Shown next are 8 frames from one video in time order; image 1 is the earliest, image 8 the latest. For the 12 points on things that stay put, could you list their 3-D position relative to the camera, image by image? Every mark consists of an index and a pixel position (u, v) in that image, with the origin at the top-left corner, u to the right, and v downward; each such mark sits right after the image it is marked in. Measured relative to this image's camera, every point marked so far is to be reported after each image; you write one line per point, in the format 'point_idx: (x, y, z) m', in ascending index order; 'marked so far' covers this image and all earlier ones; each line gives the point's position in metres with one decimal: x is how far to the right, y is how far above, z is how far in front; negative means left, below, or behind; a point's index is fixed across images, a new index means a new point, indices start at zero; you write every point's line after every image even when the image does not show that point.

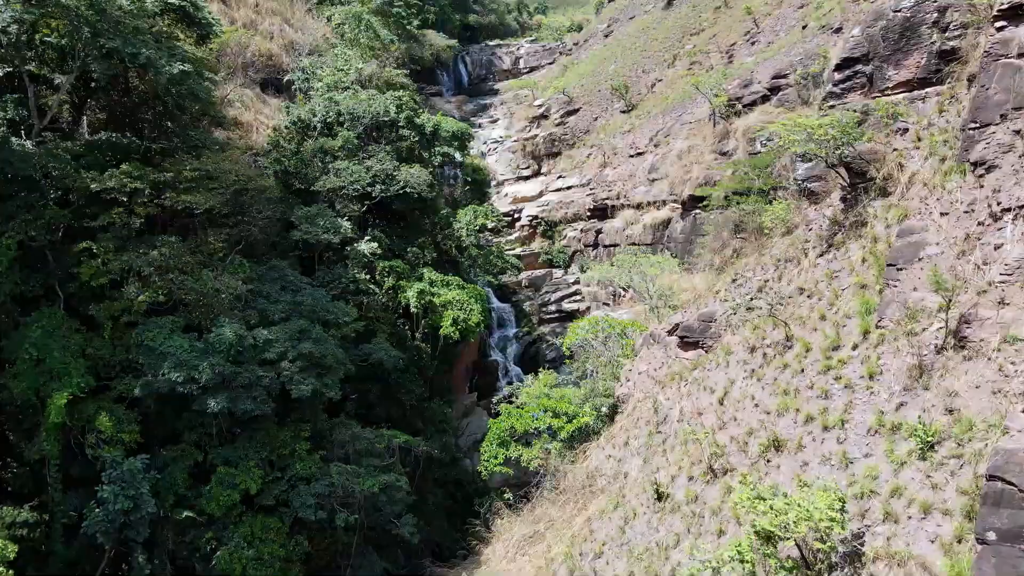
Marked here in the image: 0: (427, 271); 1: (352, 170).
0: (-1.6, +0.3, +13.7) m
1: (-2.9, +2.1, +13.0) m
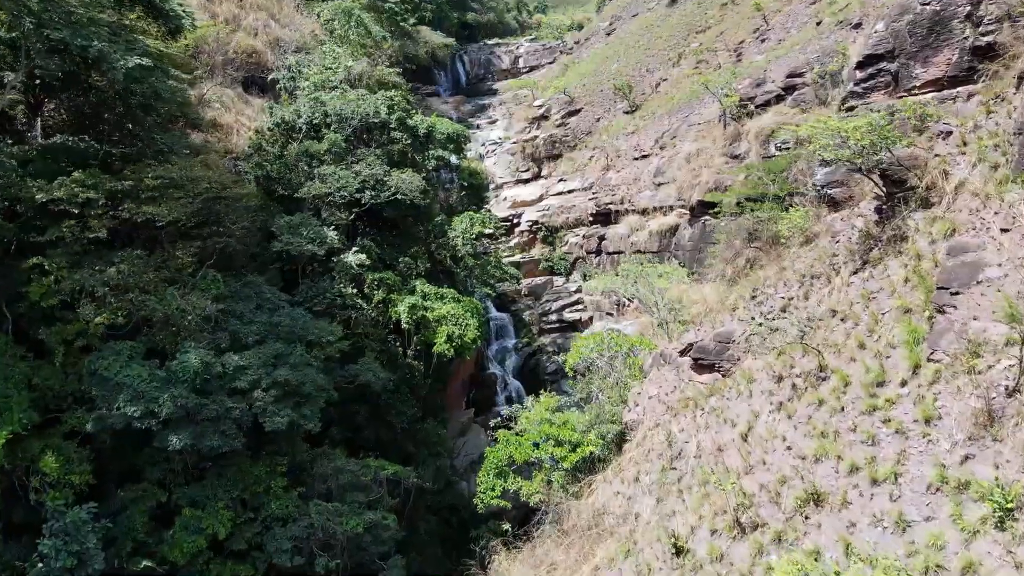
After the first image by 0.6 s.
0: (-1.7, +0.1, +12.8) m
1: (-2.9, +1.9, +12.1) m
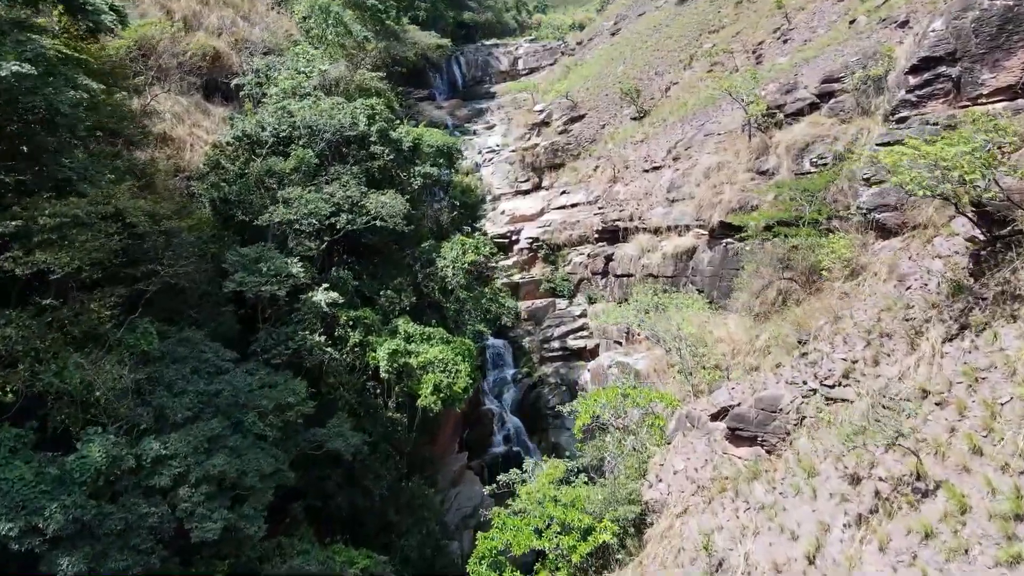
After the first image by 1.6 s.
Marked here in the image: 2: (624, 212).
0: (-1.7, -0.5, +11.0) m
1: (-2.9, +1.3, +10.4) m
2: (+2.7, +1.8, +17.5) m
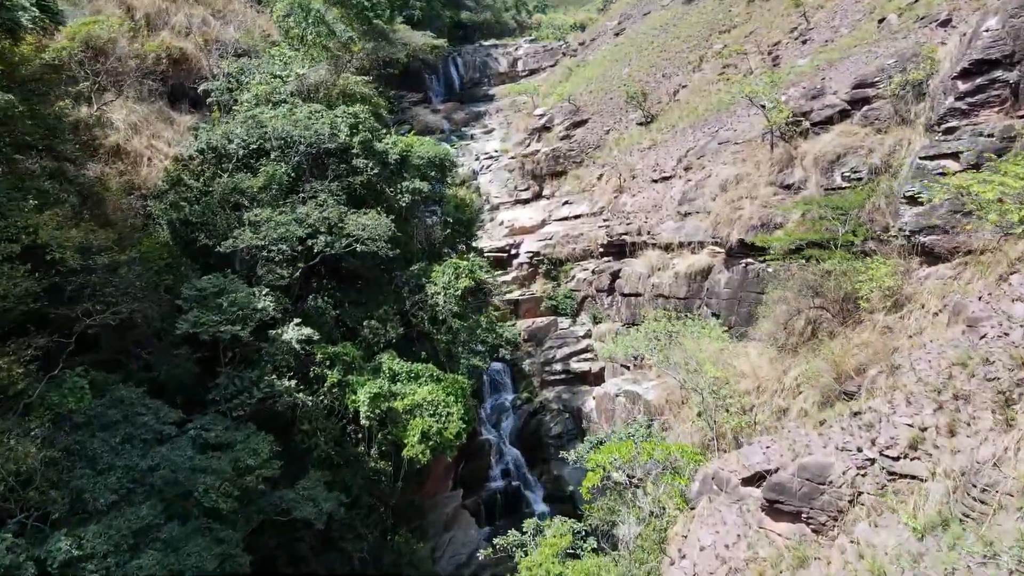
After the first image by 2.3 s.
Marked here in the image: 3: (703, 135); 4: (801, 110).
0: (-1.7, -1.0, +9.8) m
1: (-3.0, +0.8, +9.2) m
2: (+2.6, +1.4, +16.2) m
3: (+4.4, +3.5, +16.6) m
4: (+5.1, +3.2, +13.1) m
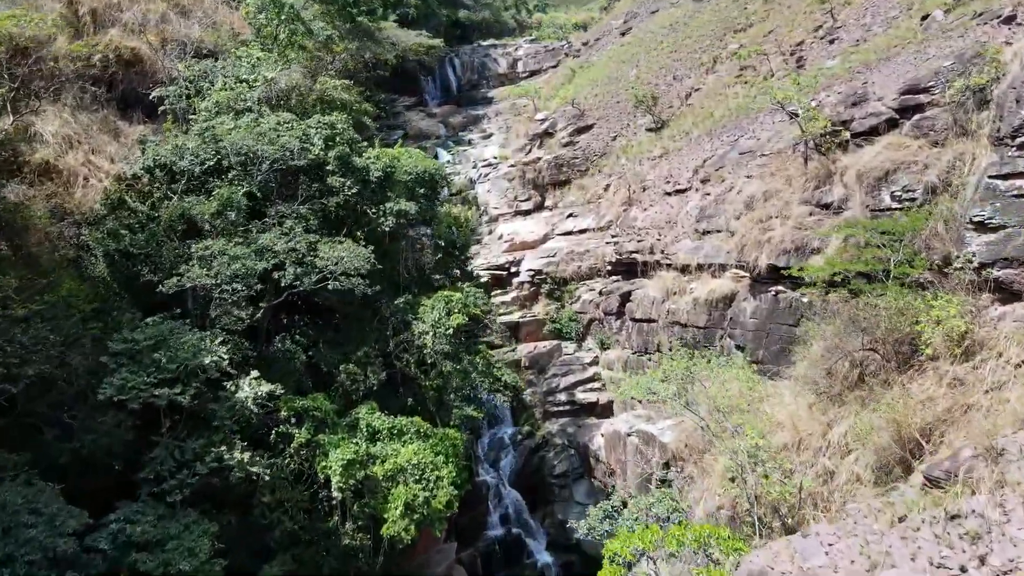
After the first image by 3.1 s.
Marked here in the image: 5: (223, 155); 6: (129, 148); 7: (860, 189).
0: (-1.7, -1.4, +8.3) m
1: (-3.0, +0.4, +7.7) m
2: (+2.6, +0.9, +14.8) m
3: (+4.4, +3.0, +15.1) m
4: (+5.1, +2.7, +11.6) m
5: (-3.4, +1.6, +8.6) m
6: (-4.8, +1.8, +9.1) m
7: (+4.9, +1.4, +10.3) m
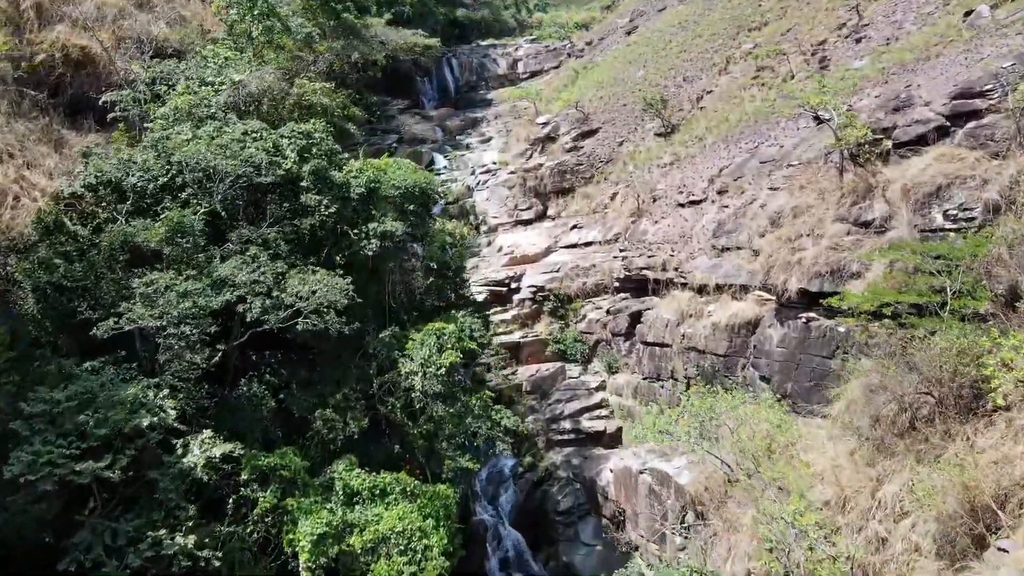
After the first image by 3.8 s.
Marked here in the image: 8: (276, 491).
0: (-1.7, -1.8, +7.2) m
1: (-2.9, 0.0, +6.6) m
2: (+2.6, +0.5, +13.6) m
3: (+4.4, +2.6, +14.0) m
4: (+5.1, +2.3, +10.5) m
5: (-3.4, +1.2, +7.4) m
6: (-4.8, +1.4, +8.0) m
7: (+4.9, +1.0, +9.1) m
8: (-2.2, -1.9, +6.7) m
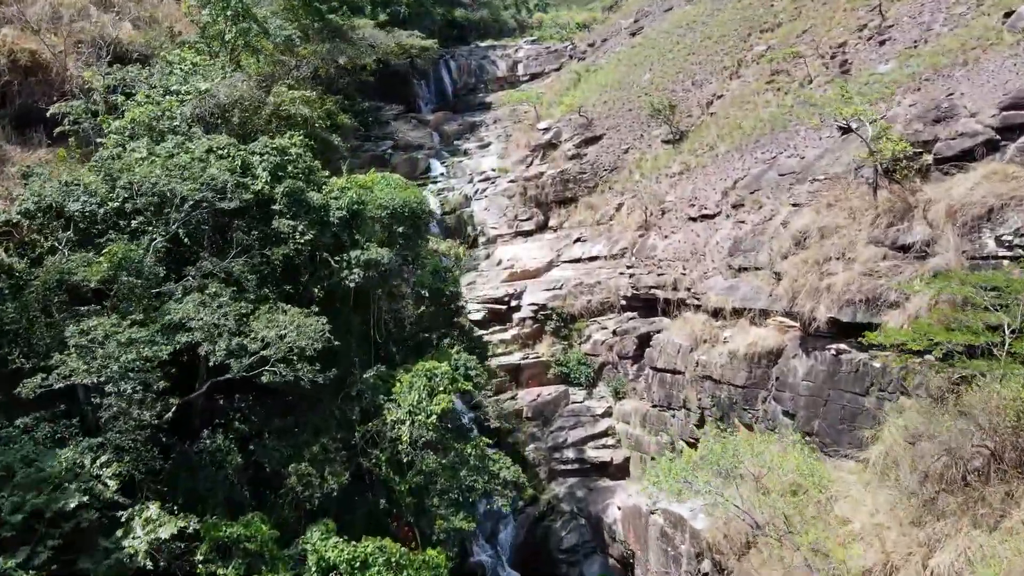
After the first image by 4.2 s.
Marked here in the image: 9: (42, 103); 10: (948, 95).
0: (-1.7, -2.2, +6.2) m
1: (-2.9, -0.4, +5.6) m
2: (+2.6, +0.2, +12.7) m
3: (+4.4, +2.3, +13.0) m
4: (+5.1, +2.0, +9.5) m
5: (-3.4, +0.8, +6.5) m
6: (-4.8, +1.0, +7.1) m
7: (+4.9, +0.7, +8.2) m
8: (-2.2, -2.2, +5.8) m
9: (-5.1, +2.0, +7.9) m
10: (+5.6, +2.6, +9.7) m
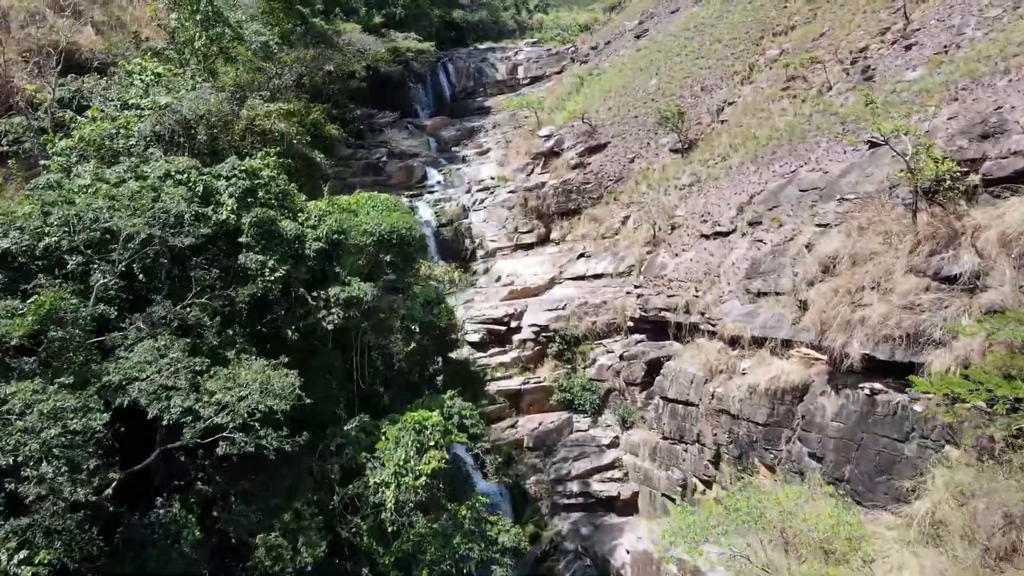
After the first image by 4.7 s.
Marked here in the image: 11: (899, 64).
0: (-1.7, -2.5, +5.4) m
1: (-2.9, -0.7, +4.8) m
2: (+2.6, -0.2, +11.8) m
3: (+4.4, +1.9, +12.2) m
4: (+5.1, +1.6, +8.7) m
5: (-3.4, +0.5, +5.6) m
6: (-4.8, +0.7, +6.2) m
7: (+4.9, +0.3, +7.3) m
8: (-2.2, -2.6, +4.9) m
9: (-5.1, +1.6, +7.1) m
10: (+5.6, +2.2, +8.9) m
11: (+6.4, +3.7, +12.2) m
